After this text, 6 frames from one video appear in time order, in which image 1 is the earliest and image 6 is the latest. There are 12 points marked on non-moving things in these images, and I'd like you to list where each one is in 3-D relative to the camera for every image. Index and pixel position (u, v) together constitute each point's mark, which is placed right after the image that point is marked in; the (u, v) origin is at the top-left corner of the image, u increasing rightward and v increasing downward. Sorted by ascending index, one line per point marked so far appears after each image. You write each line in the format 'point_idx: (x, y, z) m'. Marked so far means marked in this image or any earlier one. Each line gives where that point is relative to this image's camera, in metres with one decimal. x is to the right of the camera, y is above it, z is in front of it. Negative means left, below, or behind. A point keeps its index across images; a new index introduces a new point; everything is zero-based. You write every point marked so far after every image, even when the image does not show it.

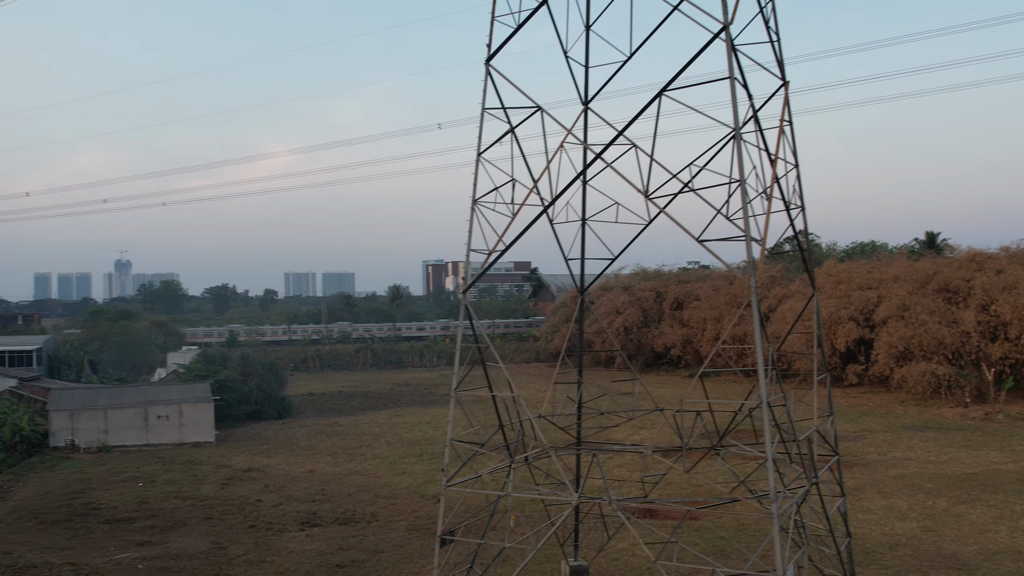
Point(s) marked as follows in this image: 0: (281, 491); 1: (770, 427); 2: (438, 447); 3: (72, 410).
0: (-3.5, -3.1, +15.2) m
1: (+1.6, -0.9, +6.4) m
2: (-1.4, -3.1, +19.7) m
3: (-8.7, -2.4, +20.0) m
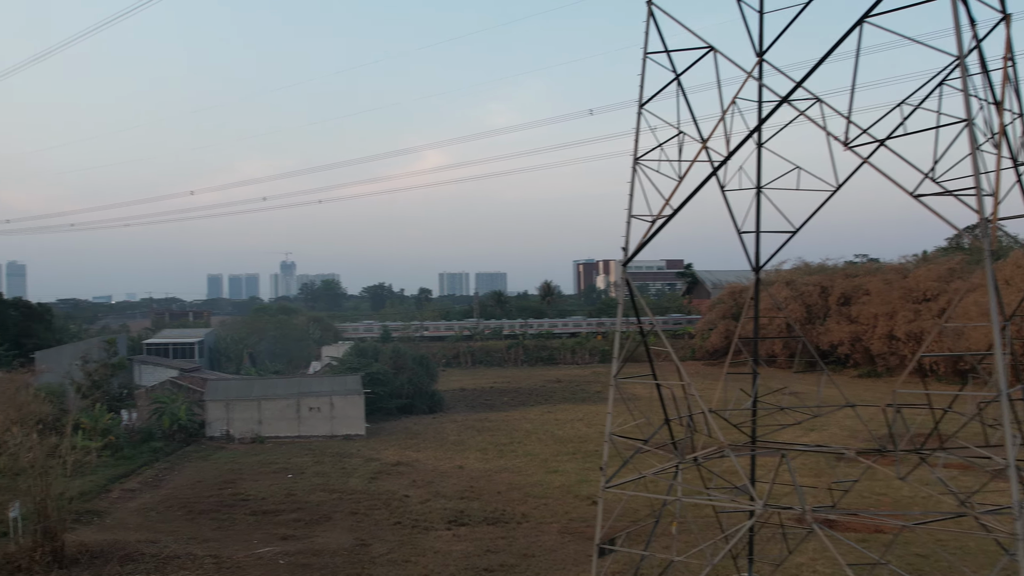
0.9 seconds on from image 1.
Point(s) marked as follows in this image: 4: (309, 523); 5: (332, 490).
0: (-1.2, -2.9, +14.6) m
1: (+2.6, -0.7, +5.2) m
2: (+1.5, -2.9, +18.8) m
3: (-5.7, -2.3, +20.2) m
4: (-2.5, -2.8, +12.2) m
5: (-2.6, -2.9, +14.5) m
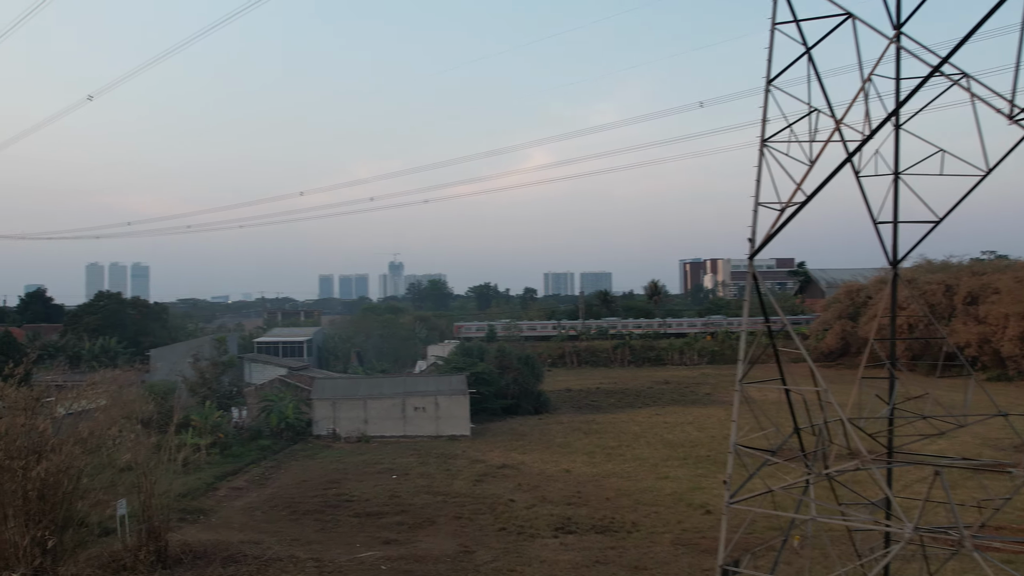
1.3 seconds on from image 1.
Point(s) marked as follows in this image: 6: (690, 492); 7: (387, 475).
0: (+0.3, -2.9, +14.2) m
1: (+3.1, -0.7, +4.4) m
2: (+3.4, -2.9, +18.0) m
3: (-3.5, -2.2, +20.1) m
4: (-1.2, -2.8, +11.9) m
5: (-1.1, -2.9, +14.2) m
6: (+2.5, -2.9, +14.3) m
7: (-2.0, -3.0, +16.0) m
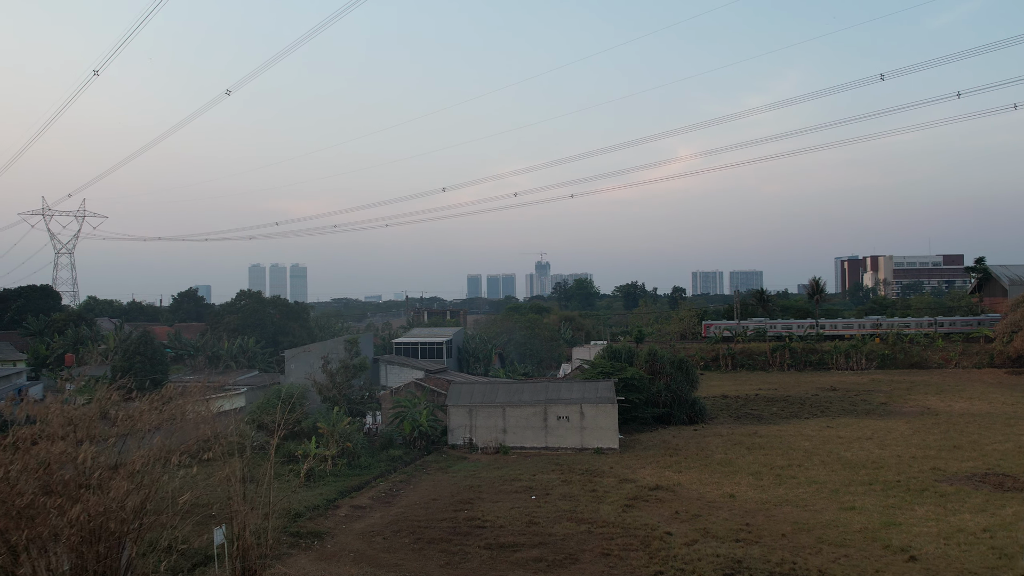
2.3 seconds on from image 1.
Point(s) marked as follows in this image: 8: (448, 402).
0: (+2.2, -2.8, +12.1) m
1: (+3.5, -0.6, +2.1) m
2: (+5.8, -2.9, +15.5) m
3: (-0.8, -2.2, +18.6) m
4: (+0.4, -2.8, +10.2) m
5: (+0.8, -2.8, +12.4) m
6: (+4.4, -2.8, +11.9) m
7: (+0.2, -2.9, +14.3) m
8: (-1.2, -2.2, +19.0) m
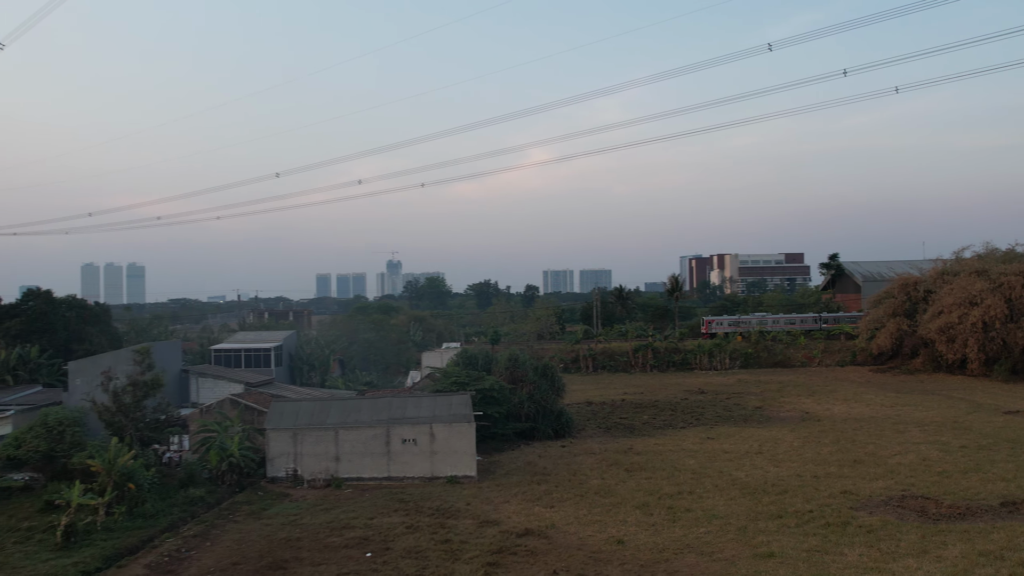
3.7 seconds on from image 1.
0: (+0.6, -2.7, +9.2) m
1: (+3.4, -0.6, -0.6) m
2: (+3.7, -2.8, +13.0) m
3: (-3.3, -2.1, +15.1) m
4: (-0.9, -2.7, +6.9) m
5: (-0.8, -2.8, +9.2) m
6: (+2.8, -2.7, +9.3) m
7: (-1.7, -2.9, +11.0) m
8: (-3.8, -2.1, +15.5) m
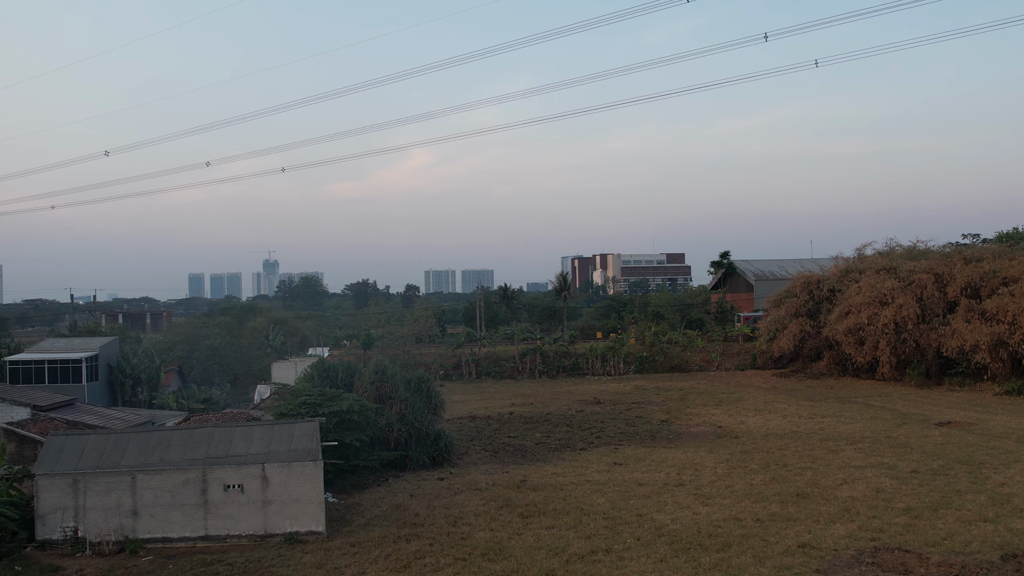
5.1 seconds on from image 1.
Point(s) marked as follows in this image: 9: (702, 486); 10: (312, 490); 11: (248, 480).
0: (-0.3, -2.7, +5.6) m
1: (+3.6, -0.5, -3.7) m
2: (+2.4, -2.7, +9.8) m
3: (-4.8, -2.1, +11.1) m
4: (-1.5, -2.7, +3.3) m
5: (-1.7, -2.7, +5.6) m
6: (+1.9, -2.7, +6.0) m
7: (-2.8, -2.8, +7.3) m
8: (-5.4, -2.0, +11.4) m
9: (+2.7, -2.8, +14.2) m
10: (-2.2, -2.3, +11.4) m
11: (-3.0, -2.1, +11.3) m
